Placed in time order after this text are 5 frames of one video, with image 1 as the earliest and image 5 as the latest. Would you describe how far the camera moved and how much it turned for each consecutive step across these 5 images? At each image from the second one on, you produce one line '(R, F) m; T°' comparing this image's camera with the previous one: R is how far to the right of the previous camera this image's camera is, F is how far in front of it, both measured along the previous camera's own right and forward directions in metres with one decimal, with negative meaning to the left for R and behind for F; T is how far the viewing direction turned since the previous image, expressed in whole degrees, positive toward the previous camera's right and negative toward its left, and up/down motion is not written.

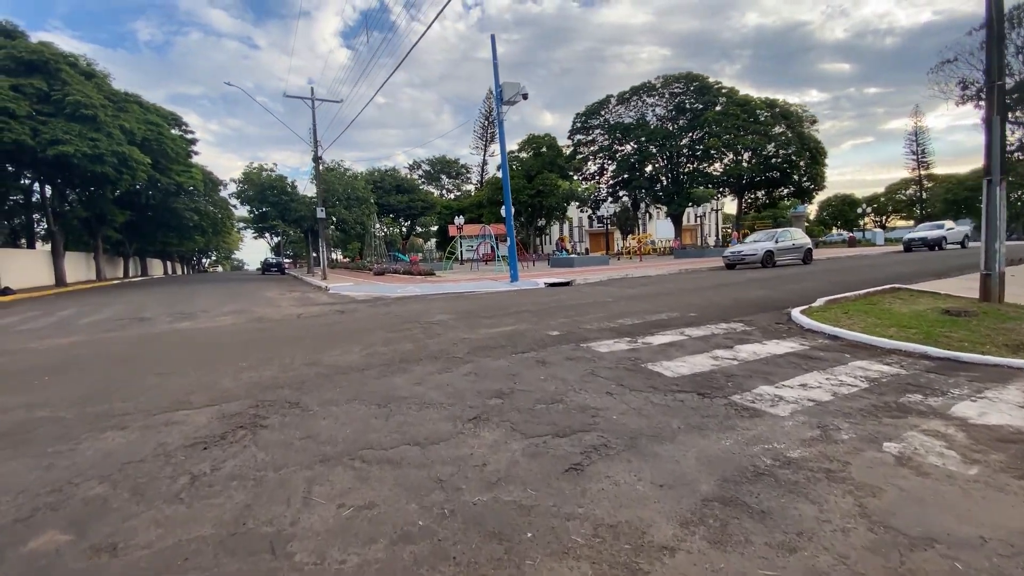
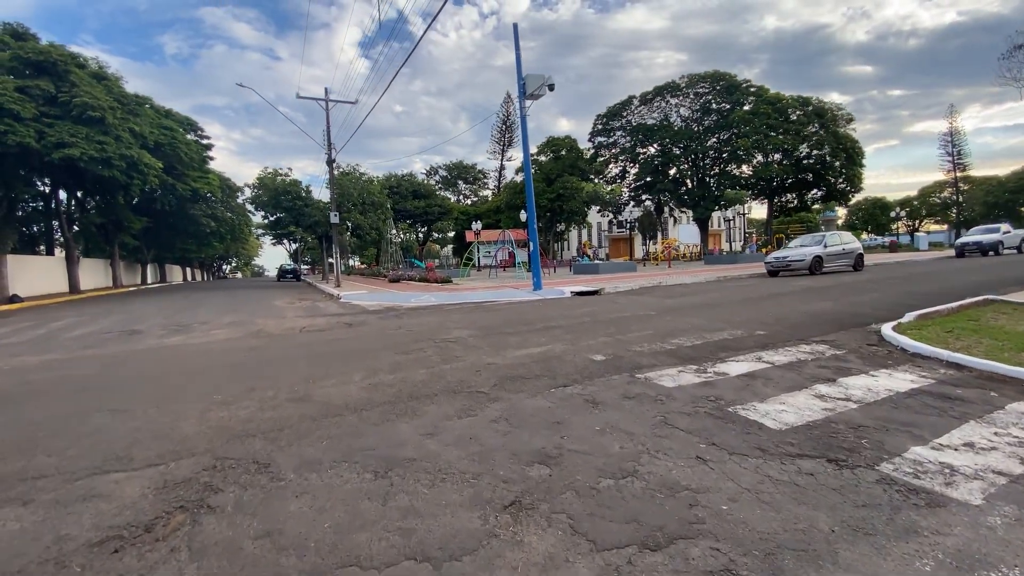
(-0.3, +1.4) m; -2°
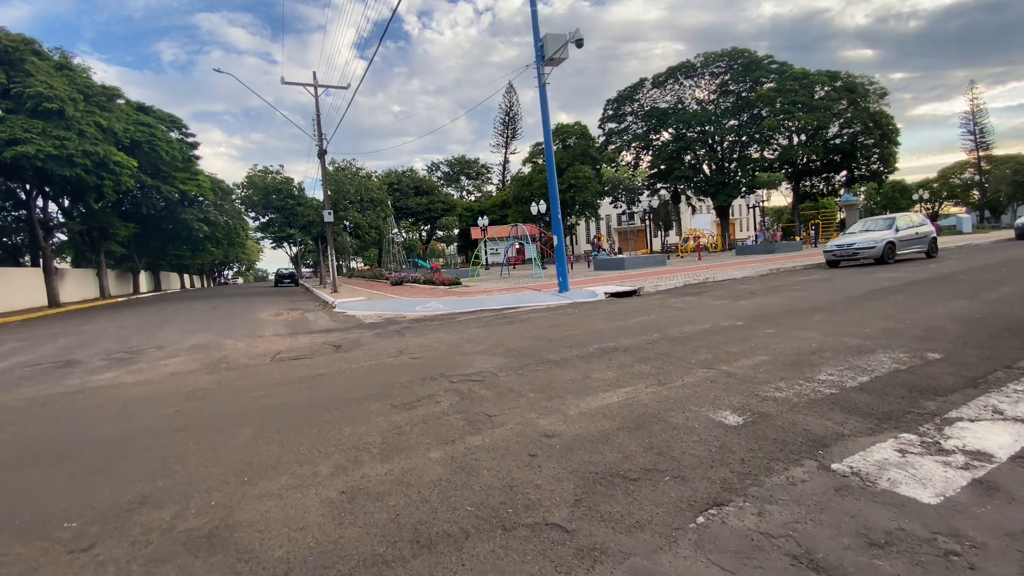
(-0.5, +2.6) m; -1°
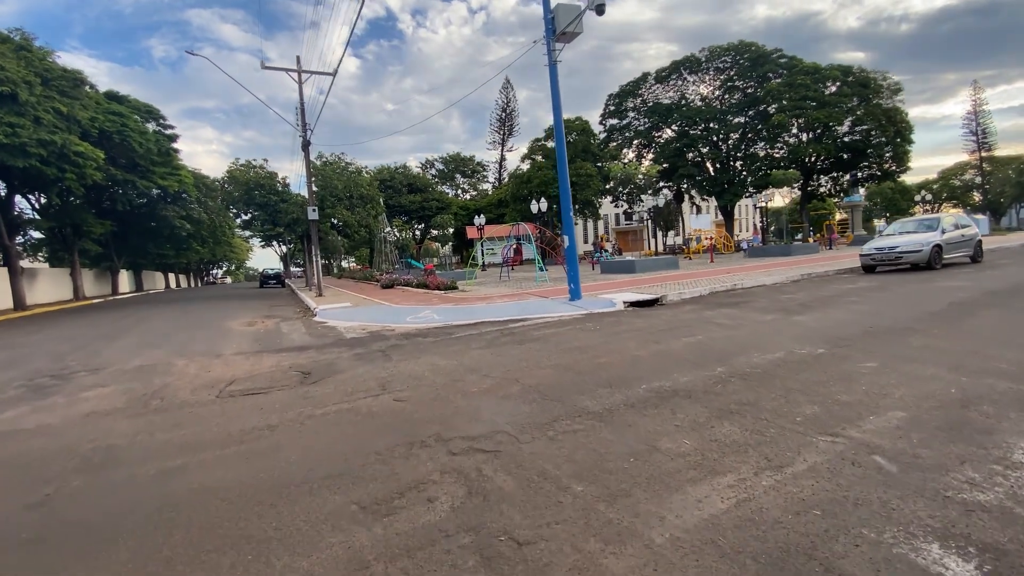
(-0.3, +1.7) m; +1°
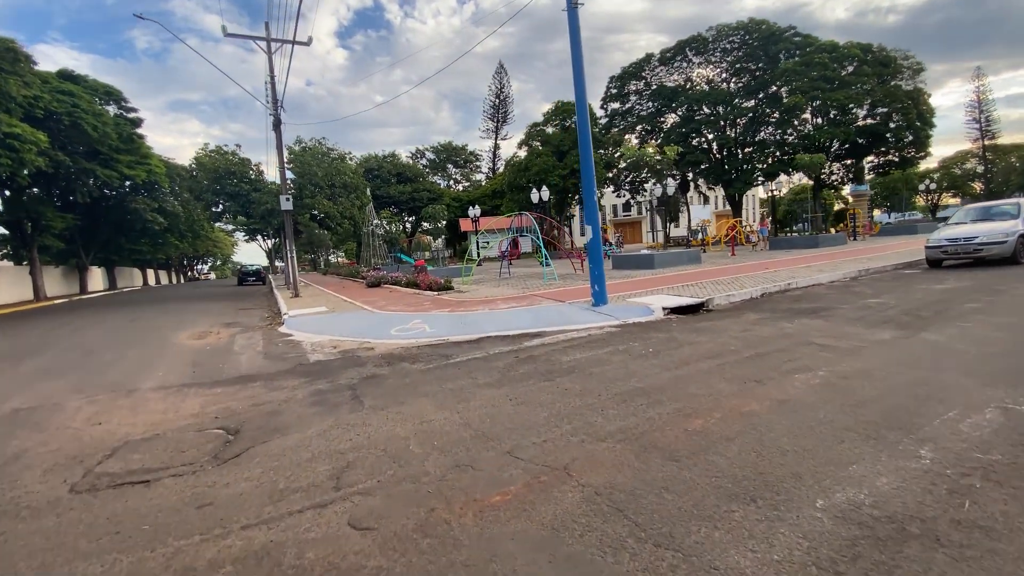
(-0.4, +2.4) m; +1°
